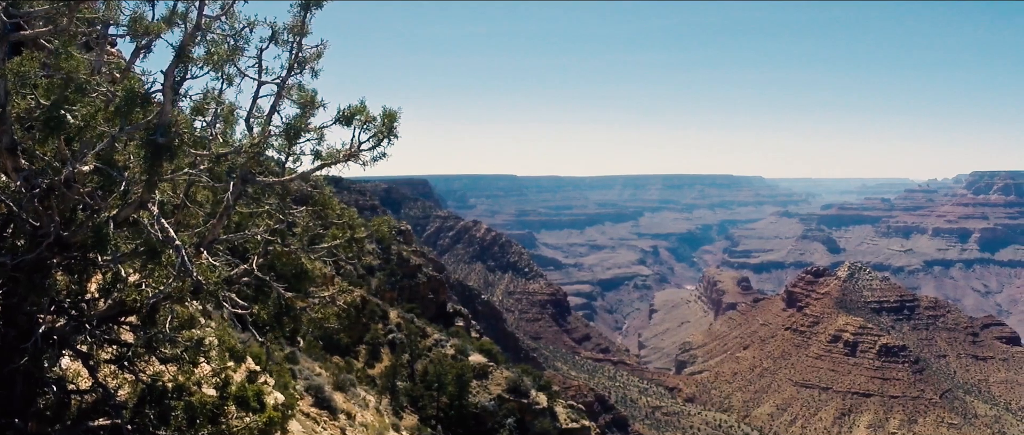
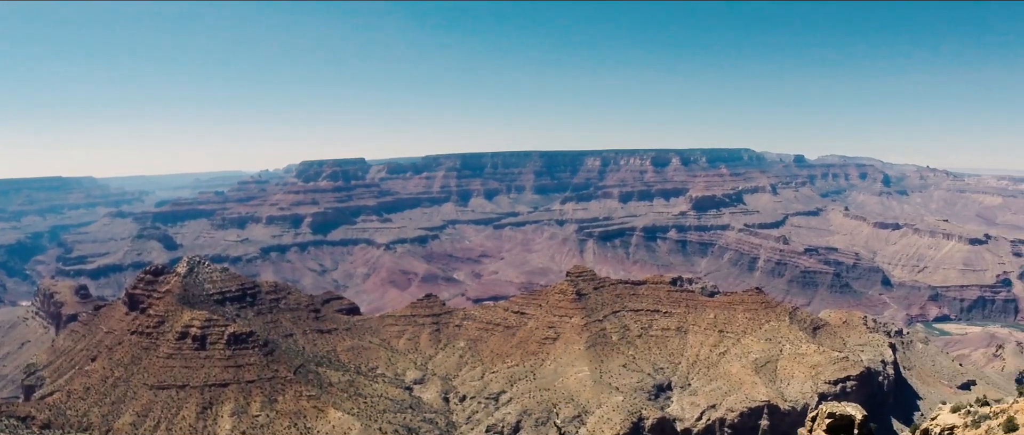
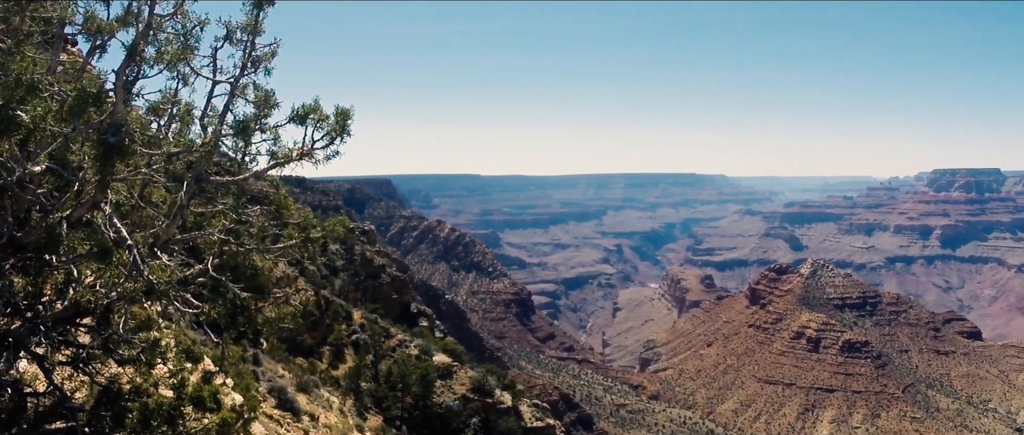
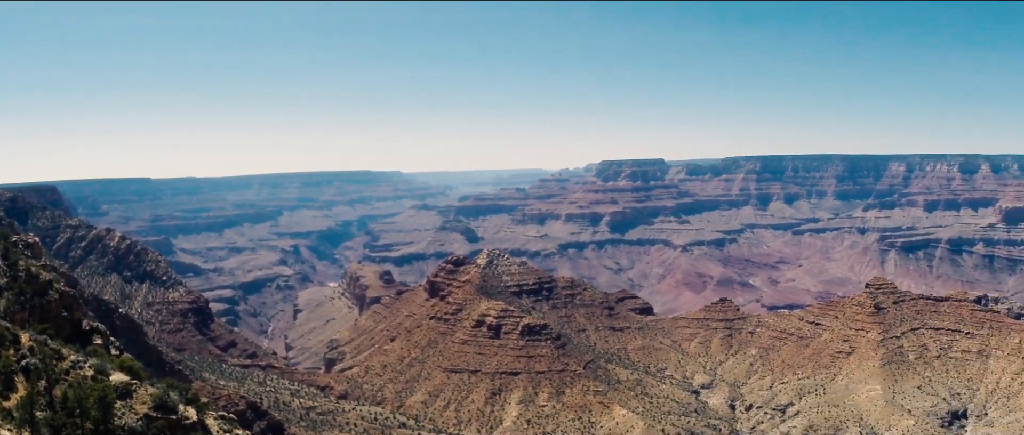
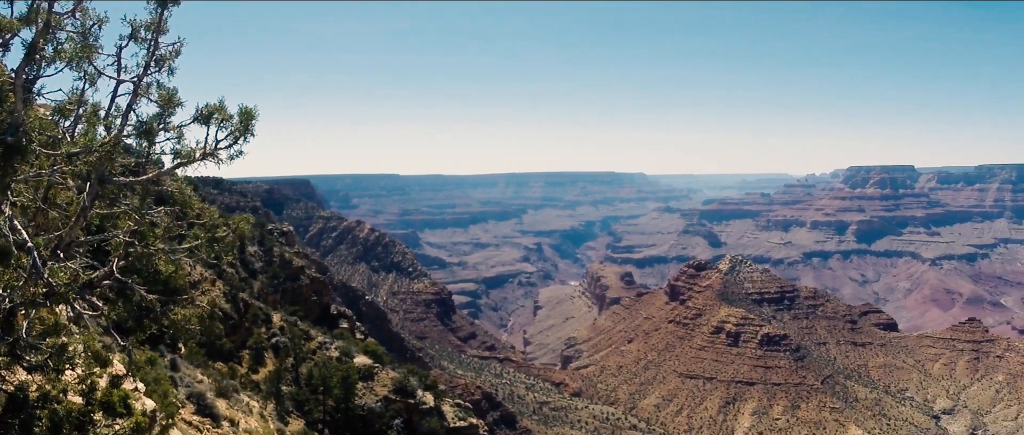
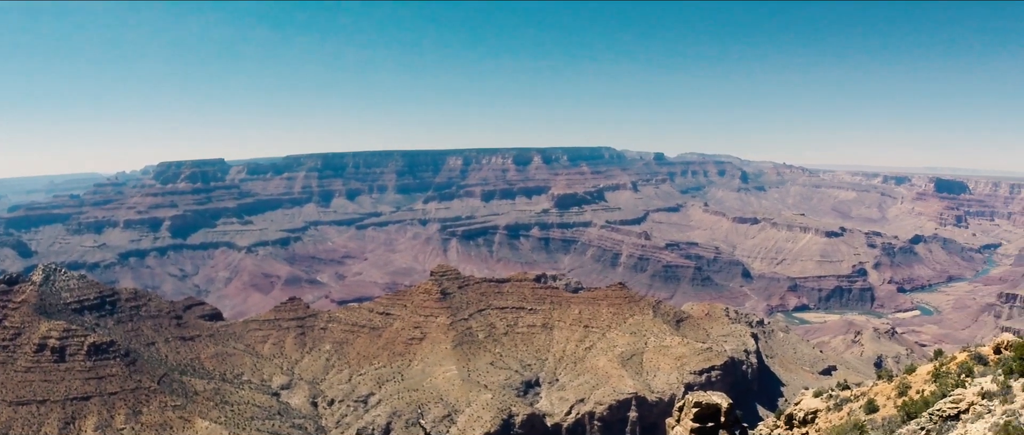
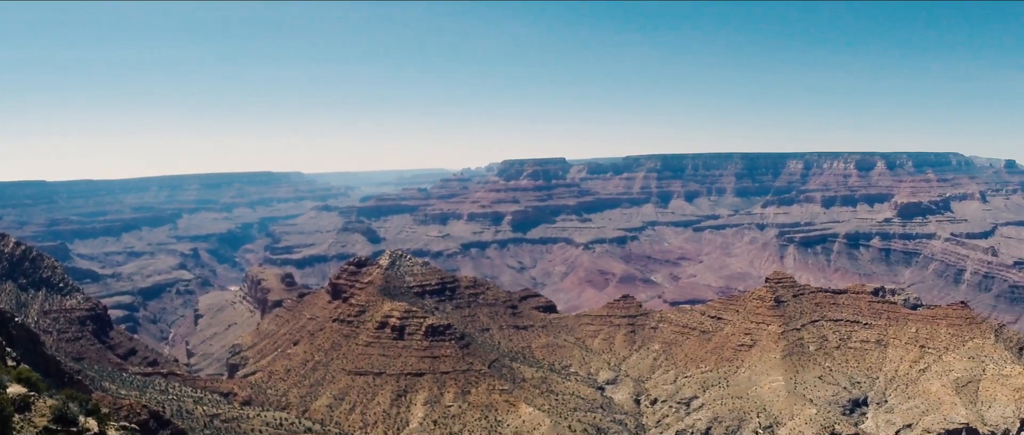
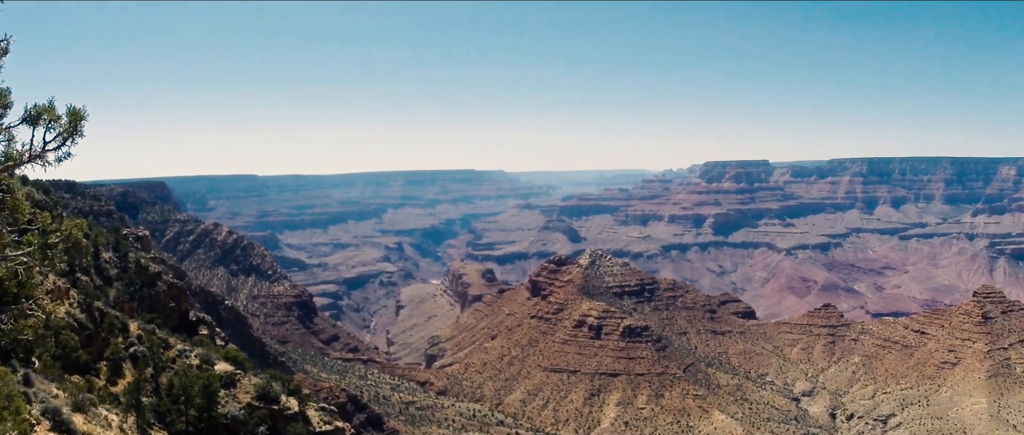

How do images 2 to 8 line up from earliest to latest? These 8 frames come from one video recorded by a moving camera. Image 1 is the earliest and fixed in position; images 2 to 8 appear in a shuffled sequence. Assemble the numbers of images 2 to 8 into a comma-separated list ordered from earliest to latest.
3, 5, 8, 4, 7, 2, 6
